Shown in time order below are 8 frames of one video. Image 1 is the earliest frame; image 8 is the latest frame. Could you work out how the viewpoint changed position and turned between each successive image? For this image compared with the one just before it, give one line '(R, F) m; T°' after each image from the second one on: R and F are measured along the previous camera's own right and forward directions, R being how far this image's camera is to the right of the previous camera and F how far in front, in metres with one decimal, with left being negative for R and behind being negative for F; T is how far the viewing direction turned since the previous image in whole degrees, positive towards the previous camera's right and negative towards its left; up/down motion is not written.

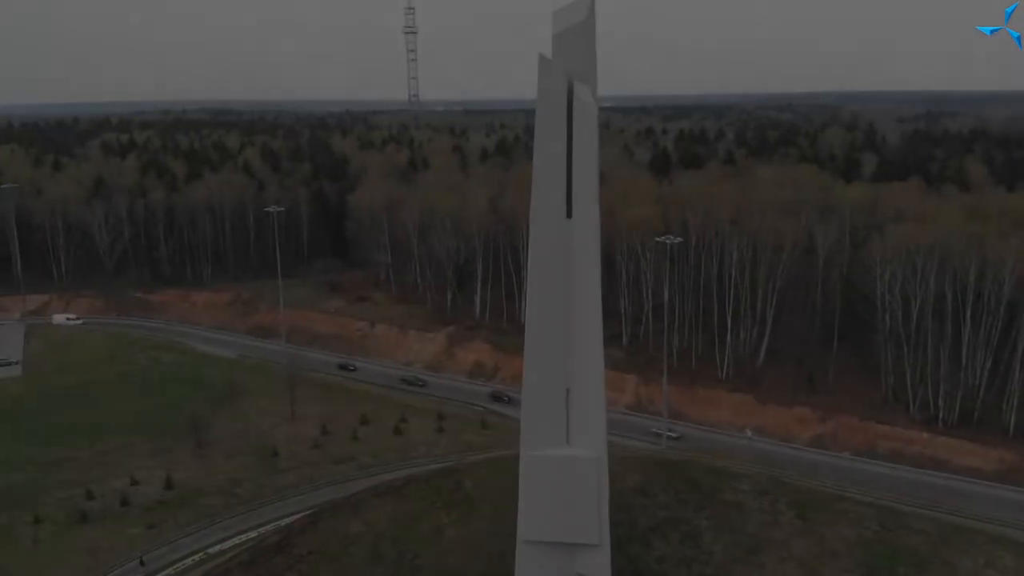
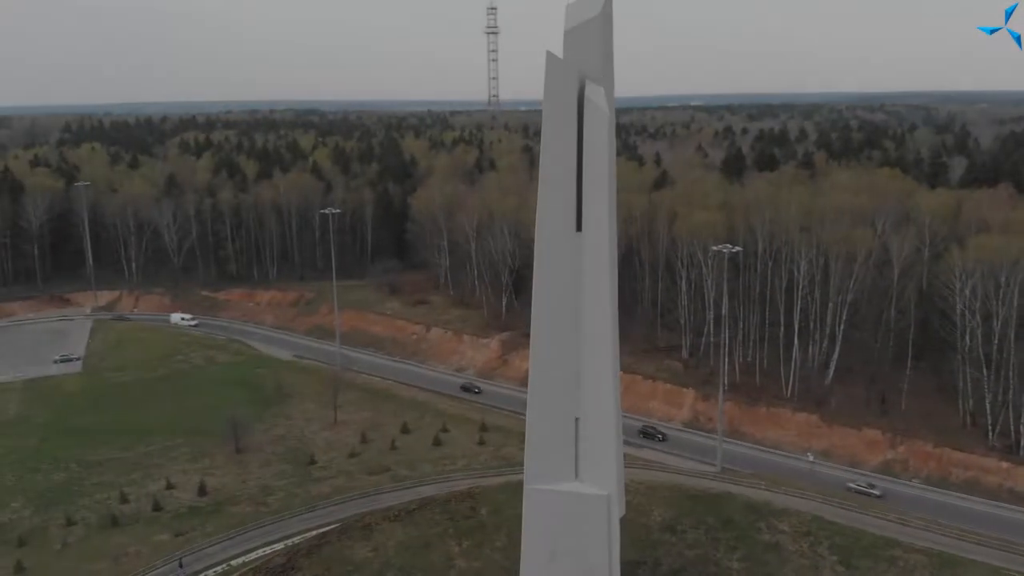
(+1.1, +1.3) m; -5°
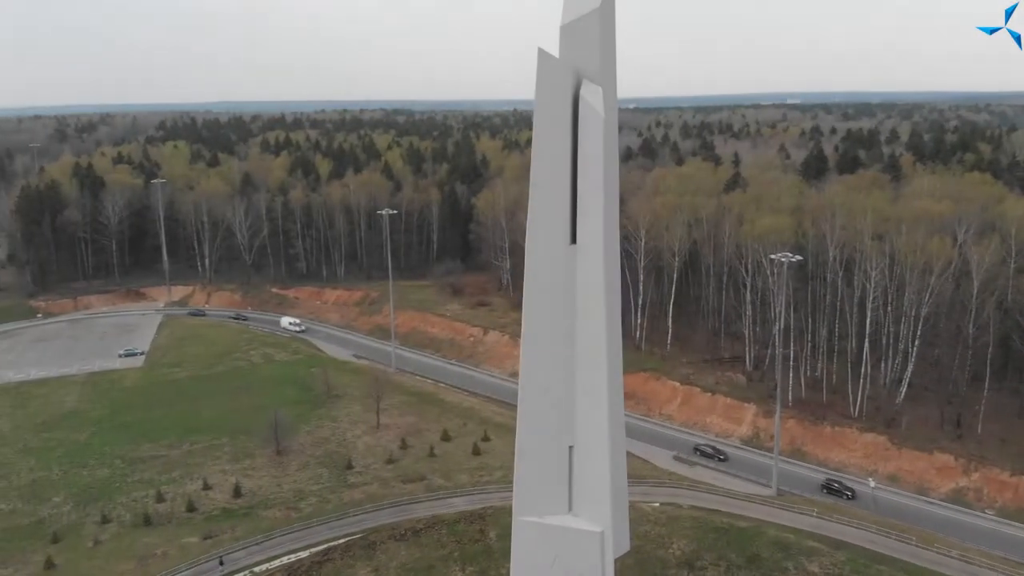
(+1.3, +1.0) m; -6°
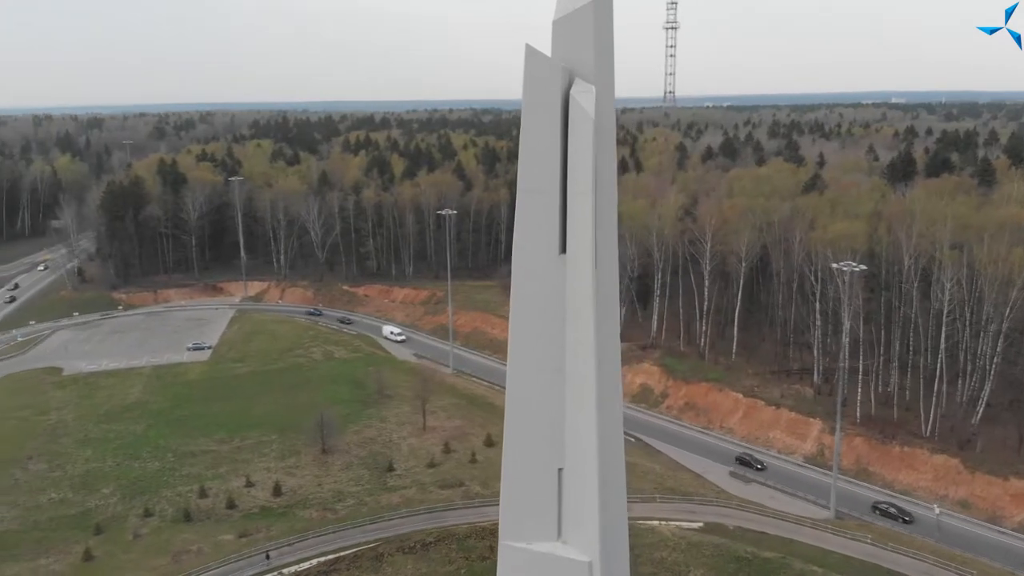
(+1.3, +0.7) m; -6°
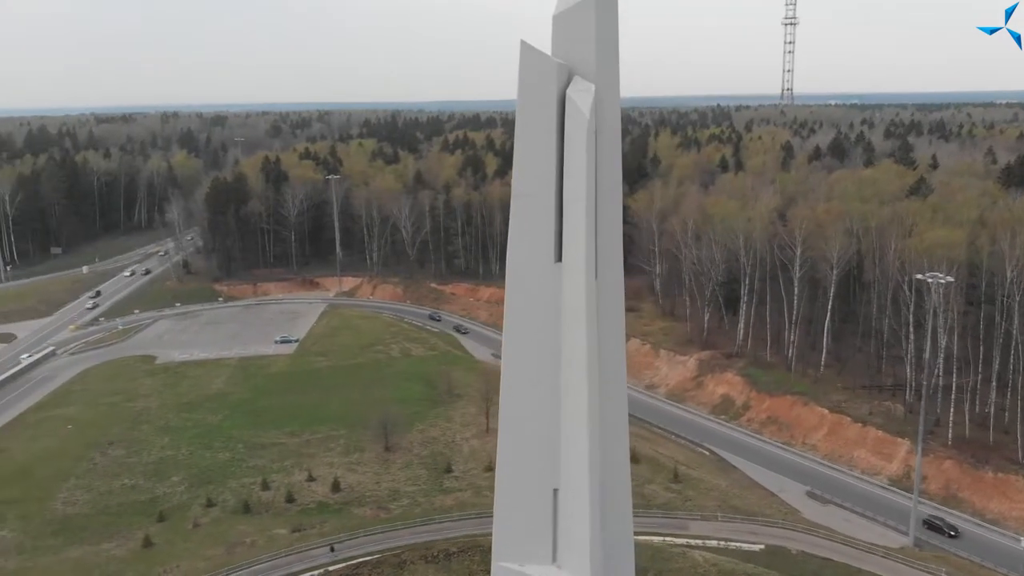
(+1.4, +0.6) m; -7°
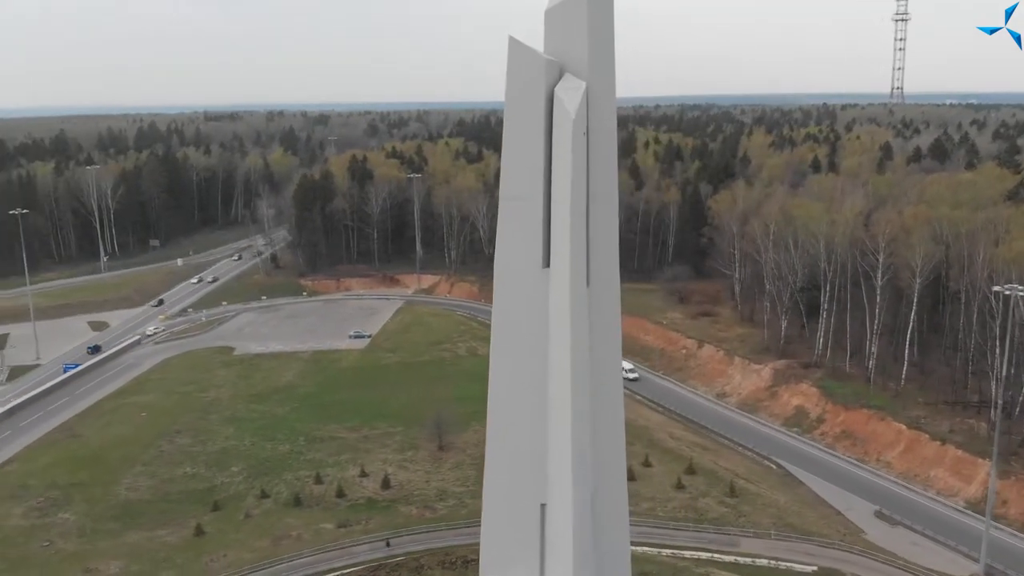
(+1.3, +0.4) m; -6°
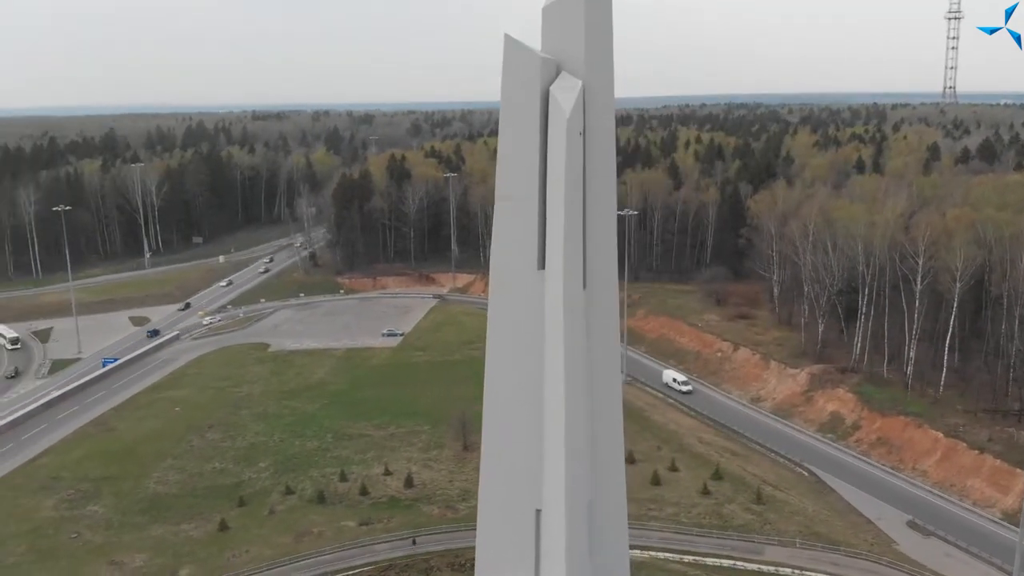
(+0.5, +0.2) m; -3°
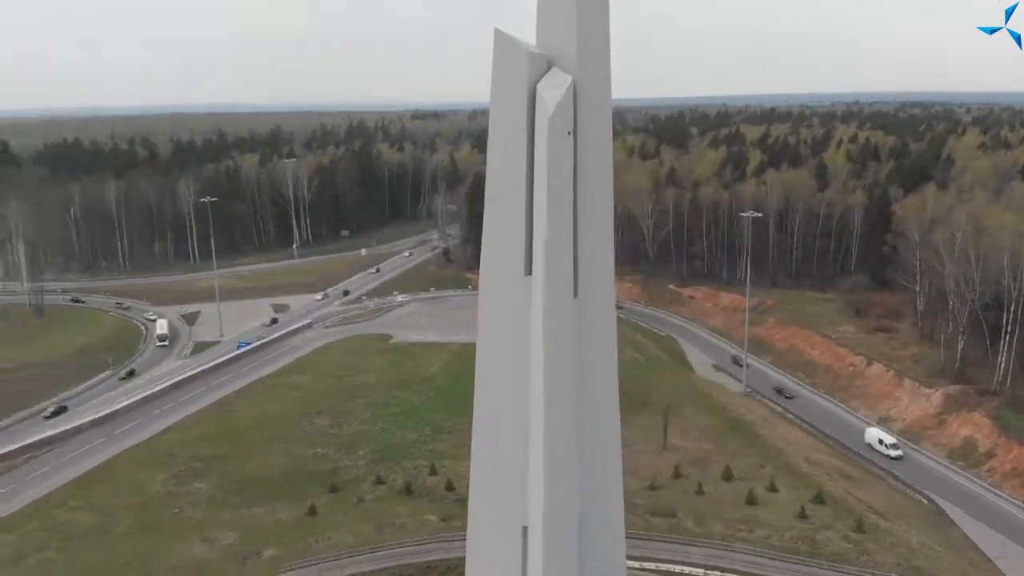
(+1.8, +0.4) m; -10°
